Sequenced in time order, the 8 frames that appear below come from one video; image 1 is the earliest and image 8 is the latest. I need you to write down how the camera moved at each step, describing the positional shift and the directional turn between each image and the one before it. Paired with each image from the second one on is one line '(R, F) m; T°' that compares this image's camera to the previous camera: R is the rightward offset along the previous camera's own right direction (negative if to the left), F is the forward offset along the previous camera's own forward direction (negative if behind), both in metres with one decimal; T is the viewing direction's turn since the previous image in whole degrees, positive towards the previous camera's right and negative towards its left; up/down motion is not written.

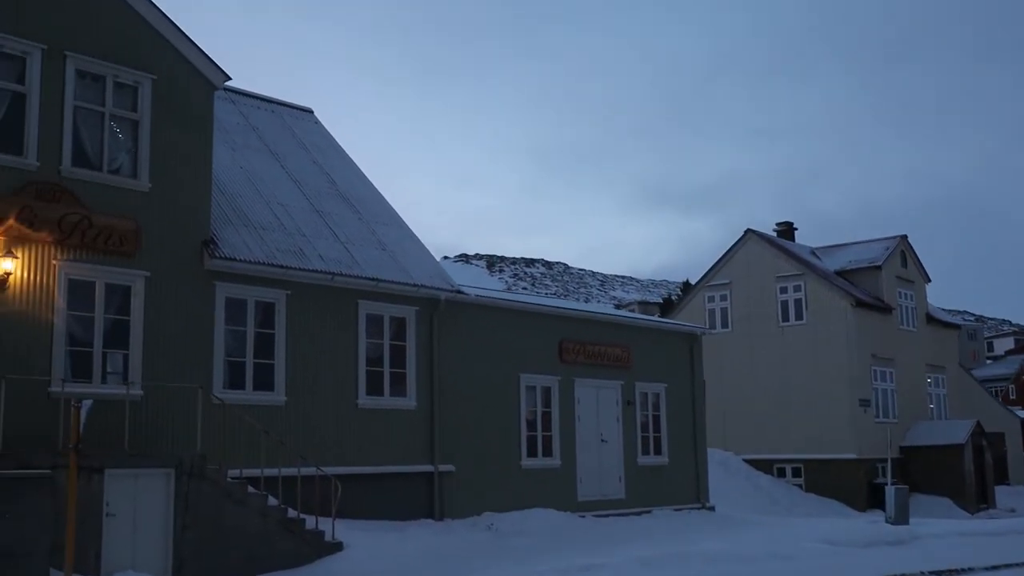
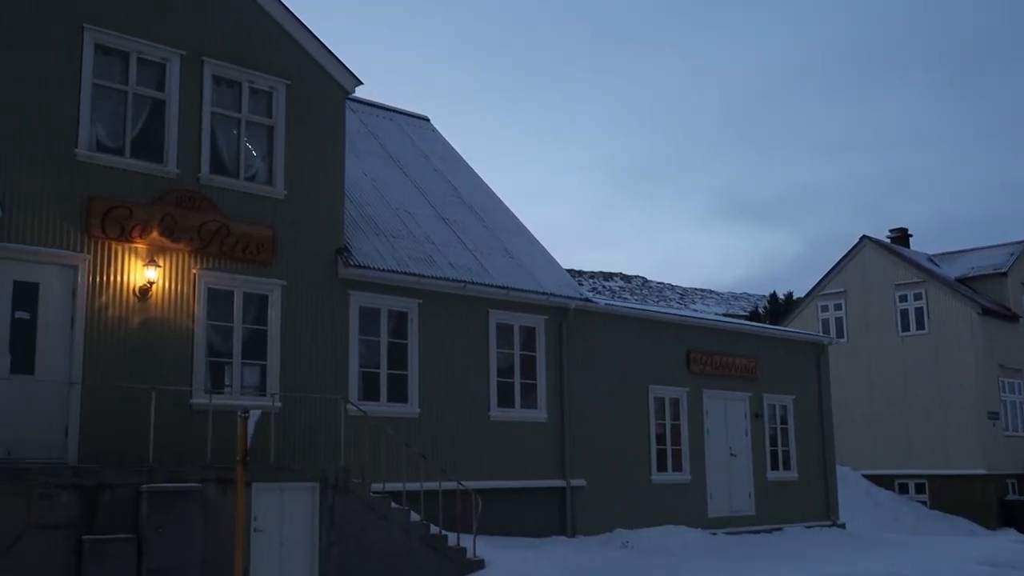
(-1.0, +0.6) m; -4°
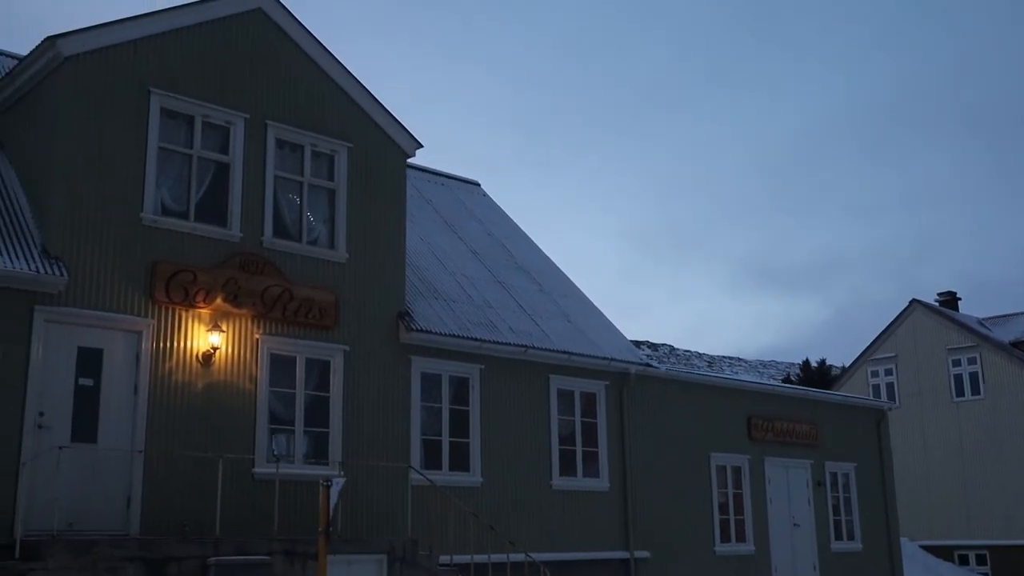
(-0.6, +0.4) m; -1°
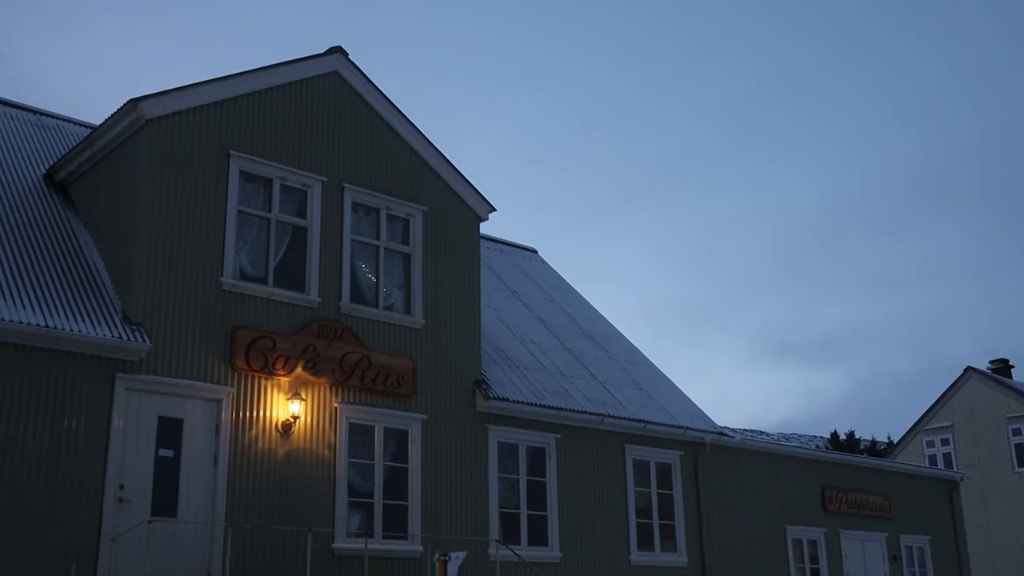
(-0.9, +0.5) m; -1°
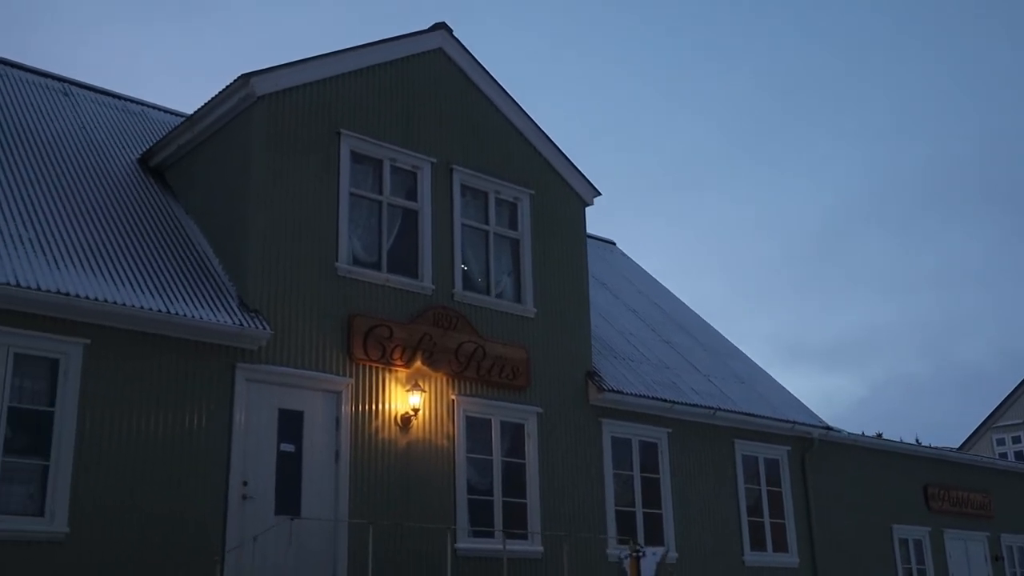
(-1.3, +0.7) m; -1°
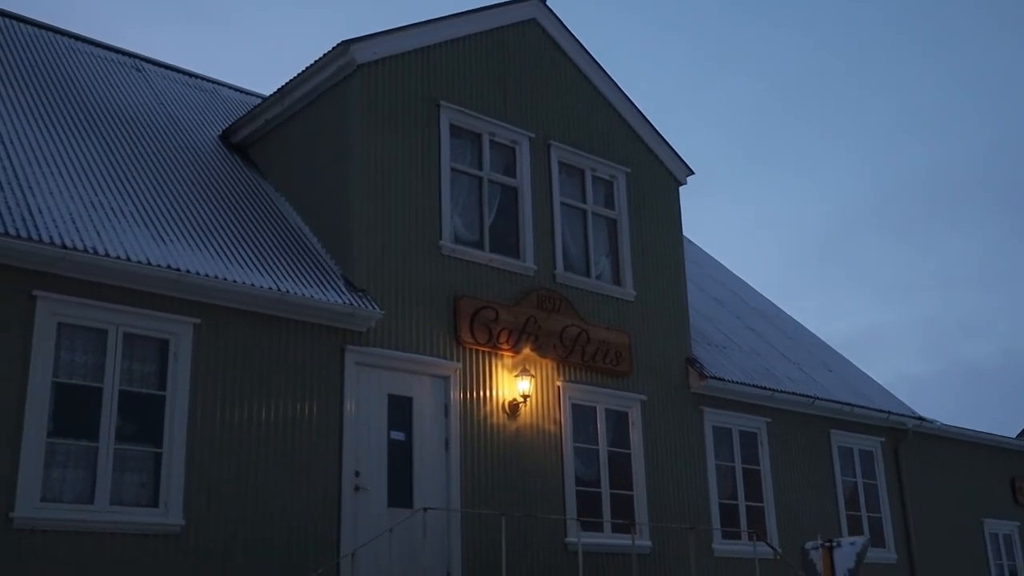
(-1.2, +0.7) m; 0°
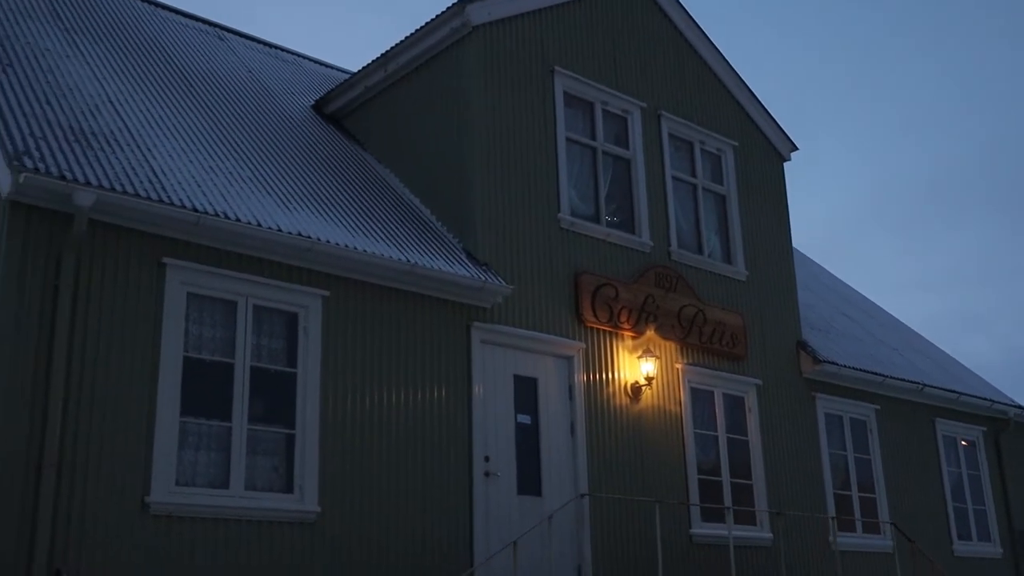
(-1.2, +0.7) m; 0°
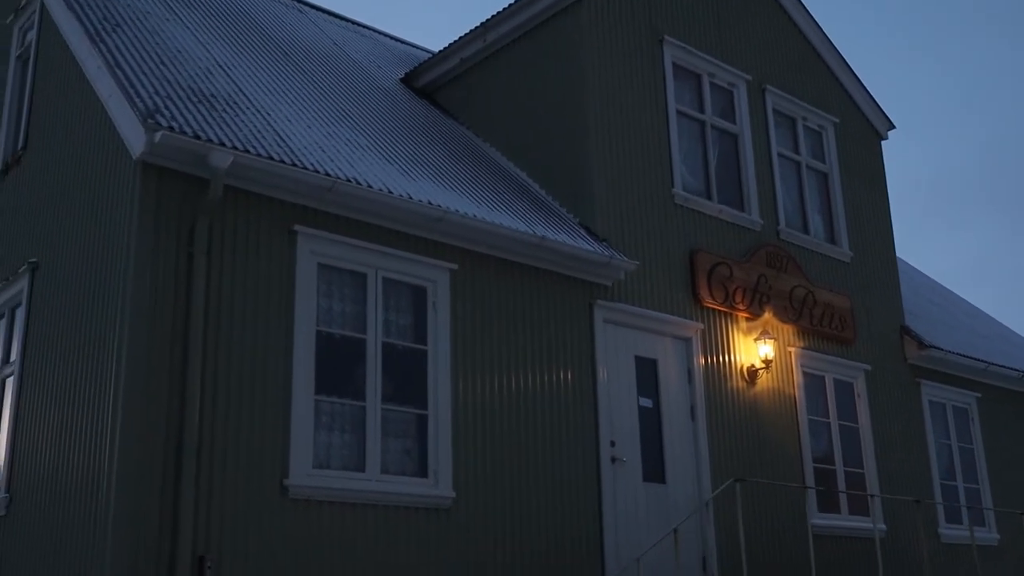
(-1.0, +0.5) m; 0°
